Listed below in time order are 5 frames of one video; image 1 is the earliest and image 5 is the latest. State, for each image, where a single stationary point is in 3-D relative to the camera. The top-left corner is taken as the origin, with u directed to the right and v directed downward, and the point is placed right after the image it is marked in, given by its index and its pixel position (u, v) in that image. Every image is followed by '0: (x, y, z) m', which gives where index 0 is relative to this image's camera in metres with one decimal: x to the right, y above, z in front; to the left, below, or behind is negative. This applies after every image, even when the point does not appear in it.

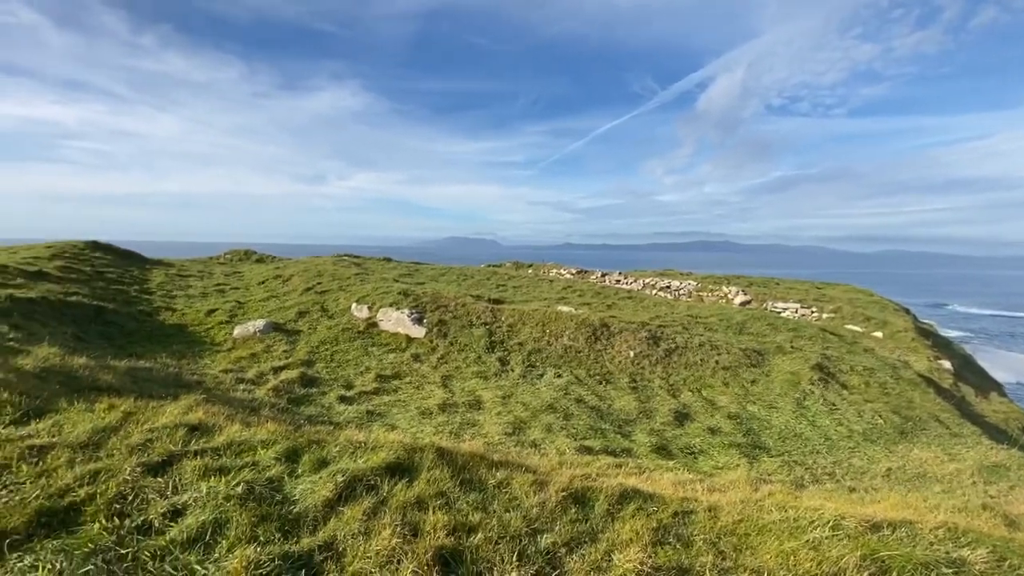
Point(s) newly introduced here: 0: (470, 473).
0: (-0.5, -2.1, +5.5) m
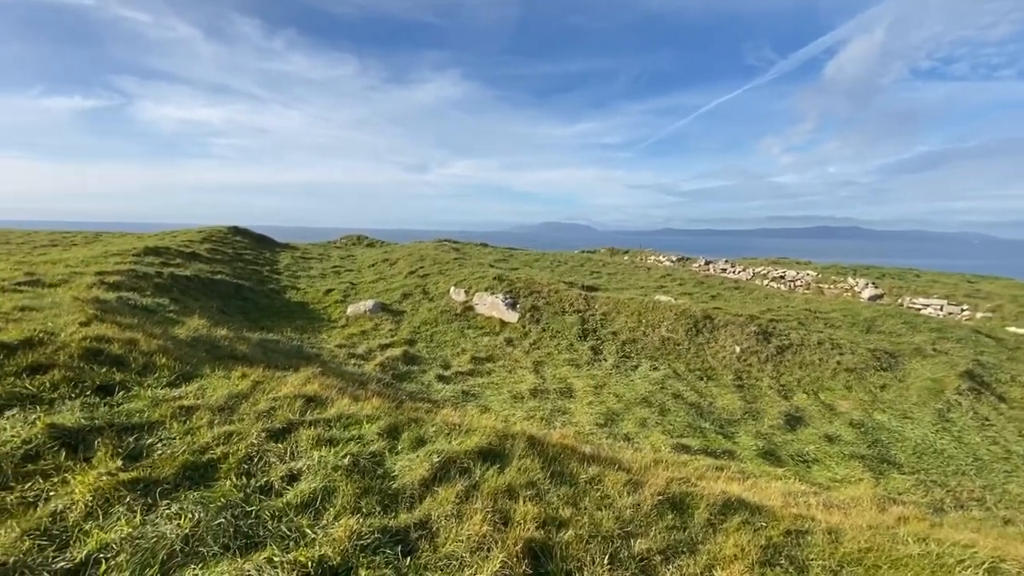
0: (+0.6, -2.0, +5.4) m
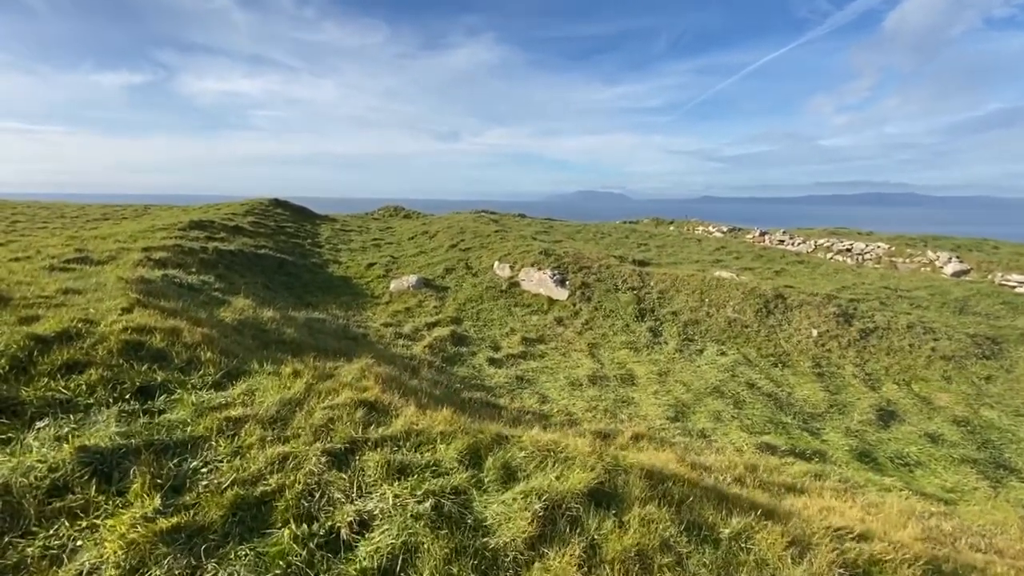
0: (+1.6, -2.0, +4.3) m
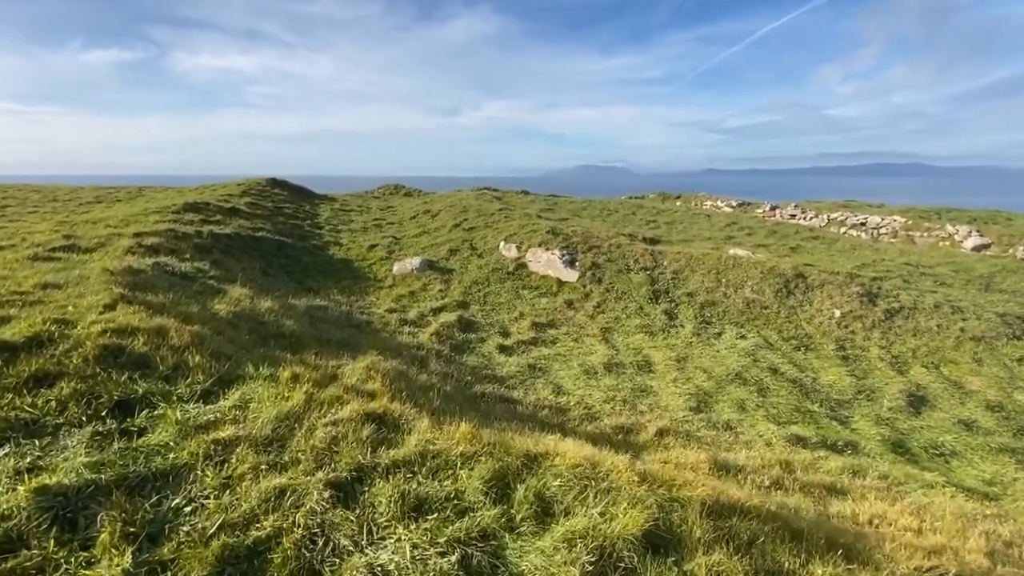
0: (+1.8, -2.0, +3.7) m
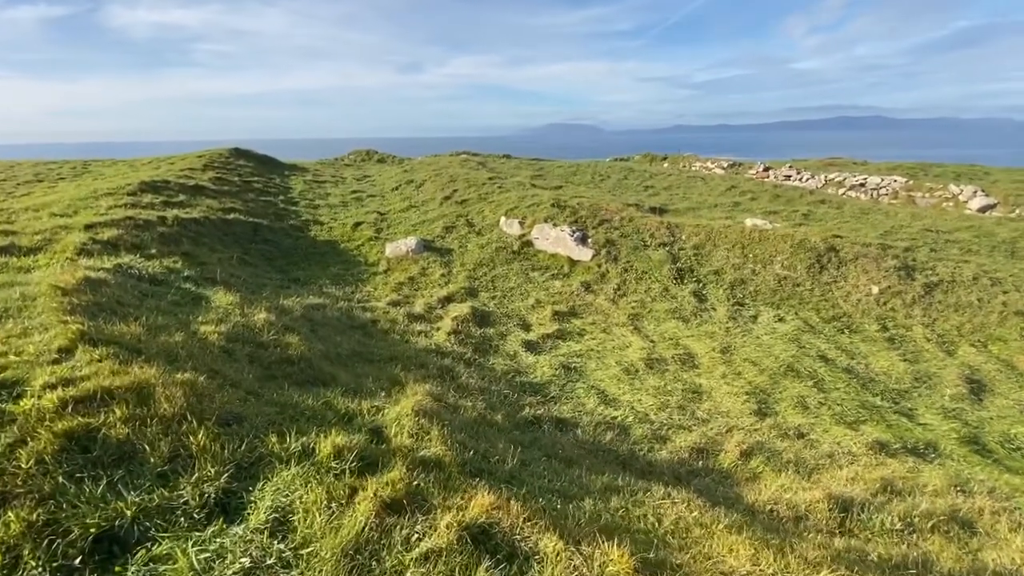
0: (+3.1, -2.4, +2.4) m
